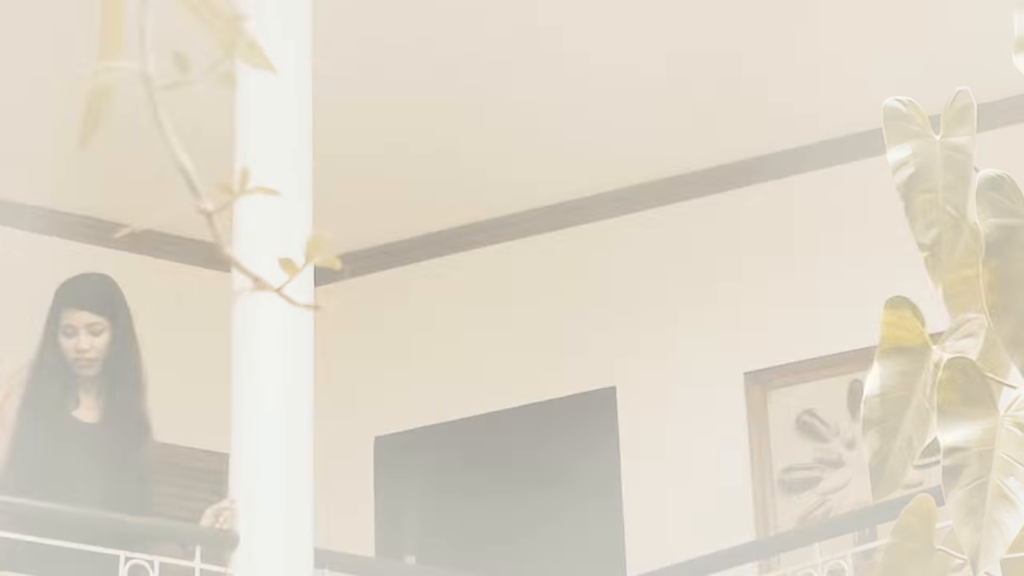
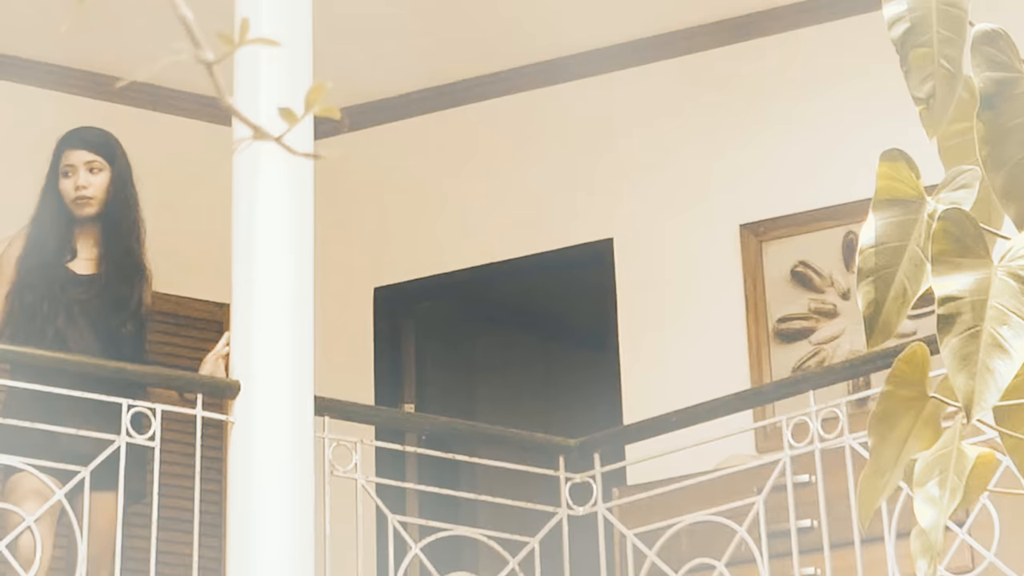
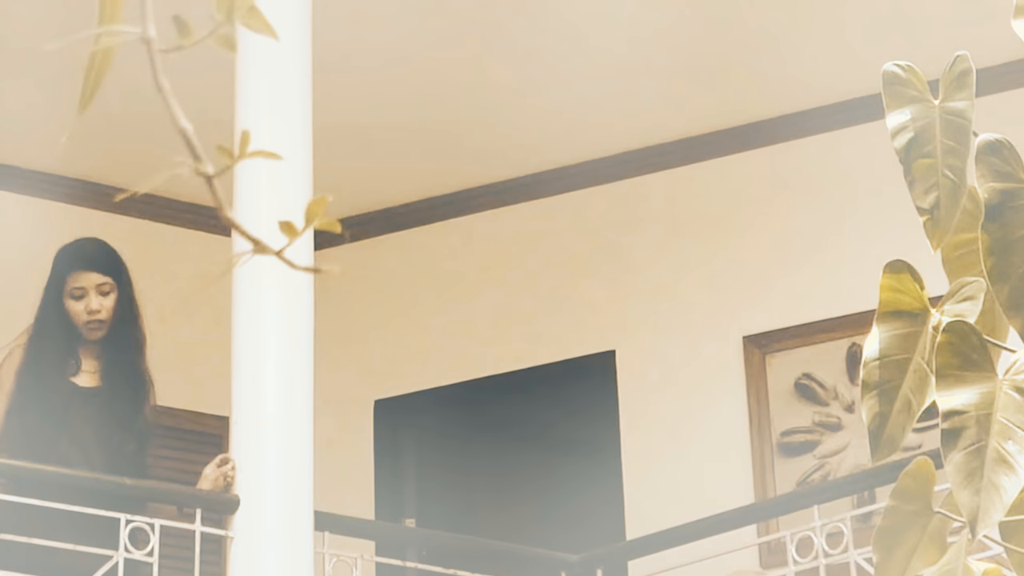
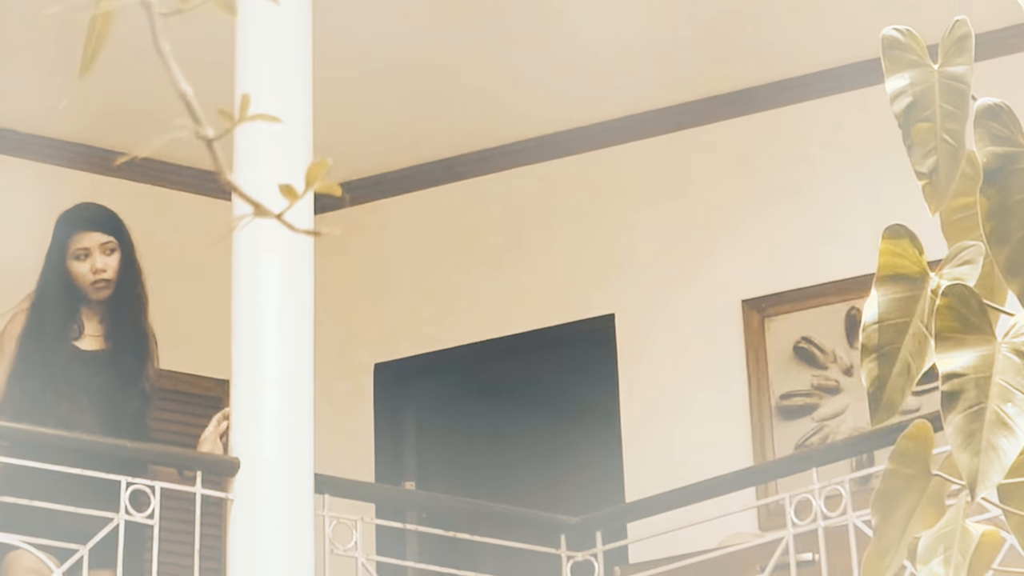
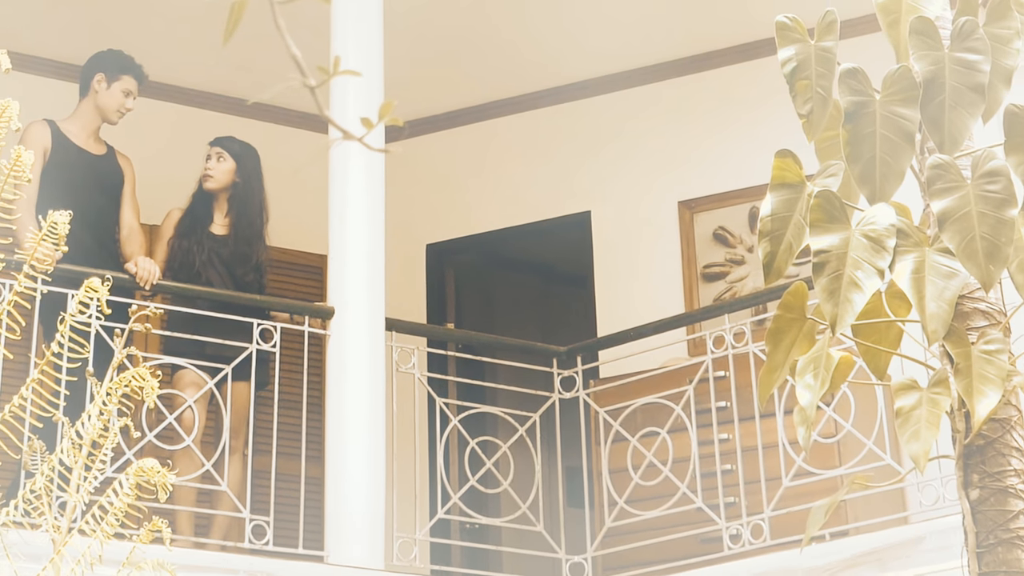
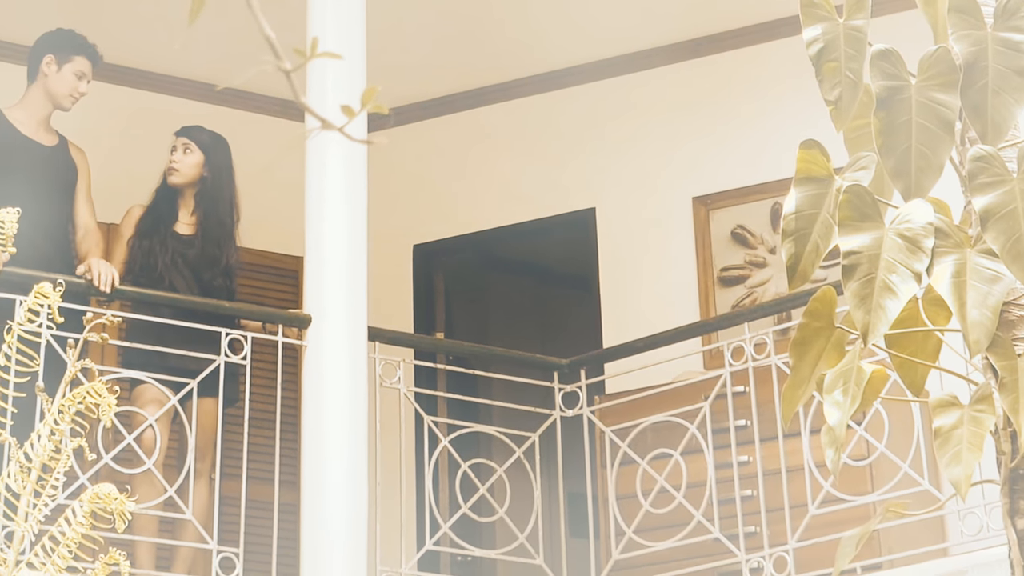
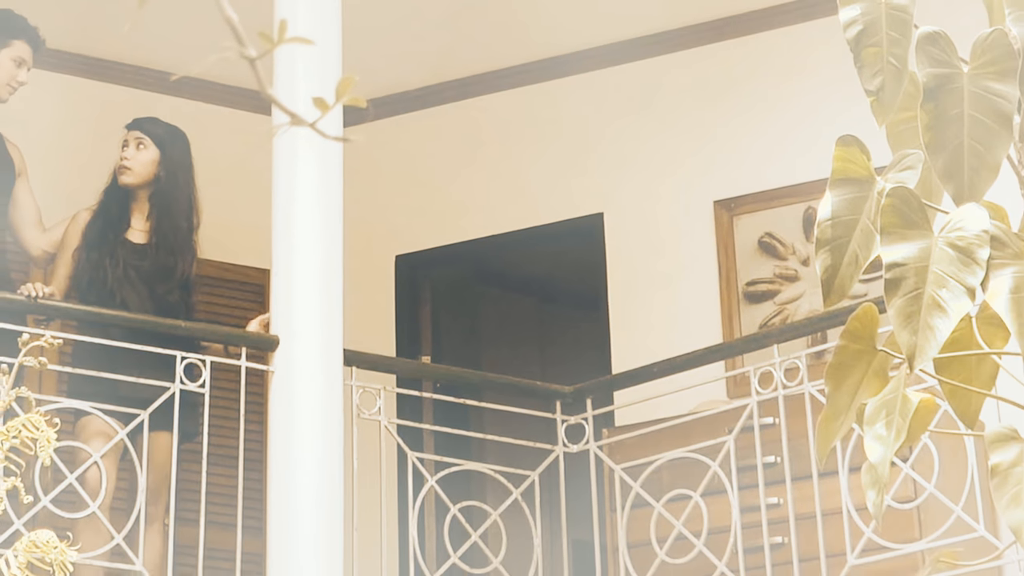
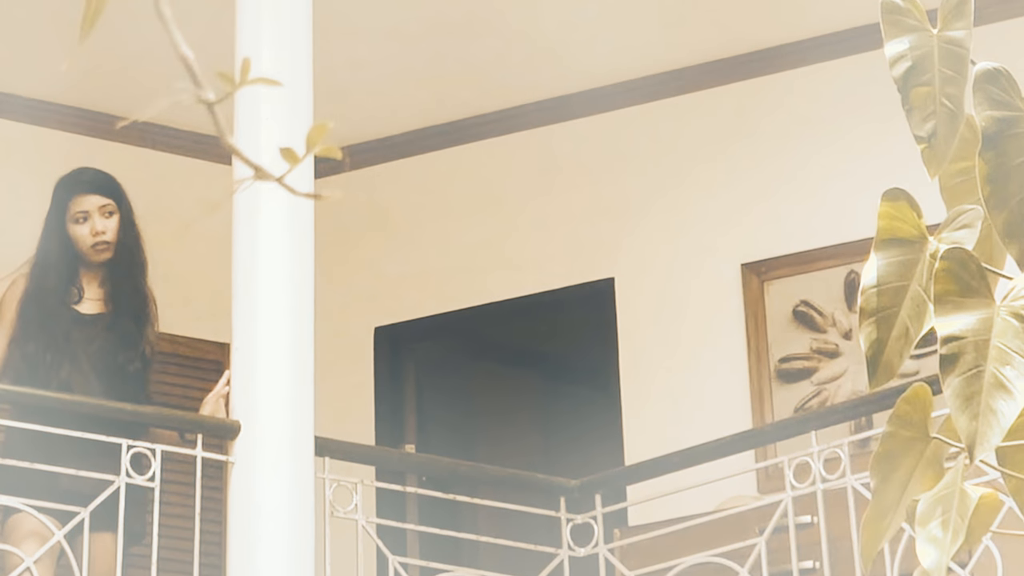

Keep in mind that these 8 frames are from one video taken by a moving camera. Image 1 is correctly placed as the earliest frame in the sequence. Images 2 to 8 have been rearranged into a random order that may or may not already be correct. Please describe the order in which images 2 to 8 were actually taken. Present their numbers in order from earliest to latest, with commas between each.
3, 4, 8, 2, 7, 6, 5
